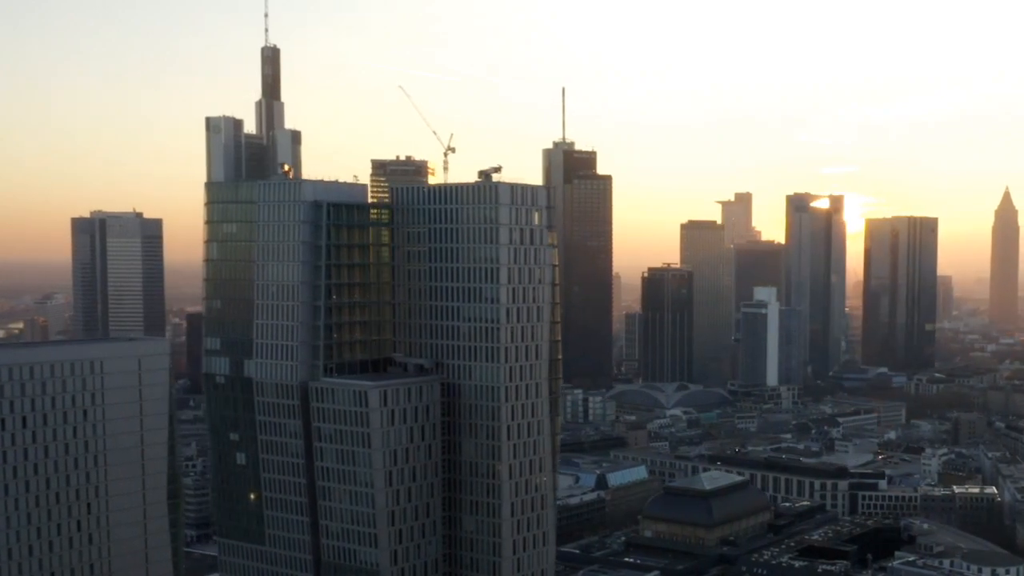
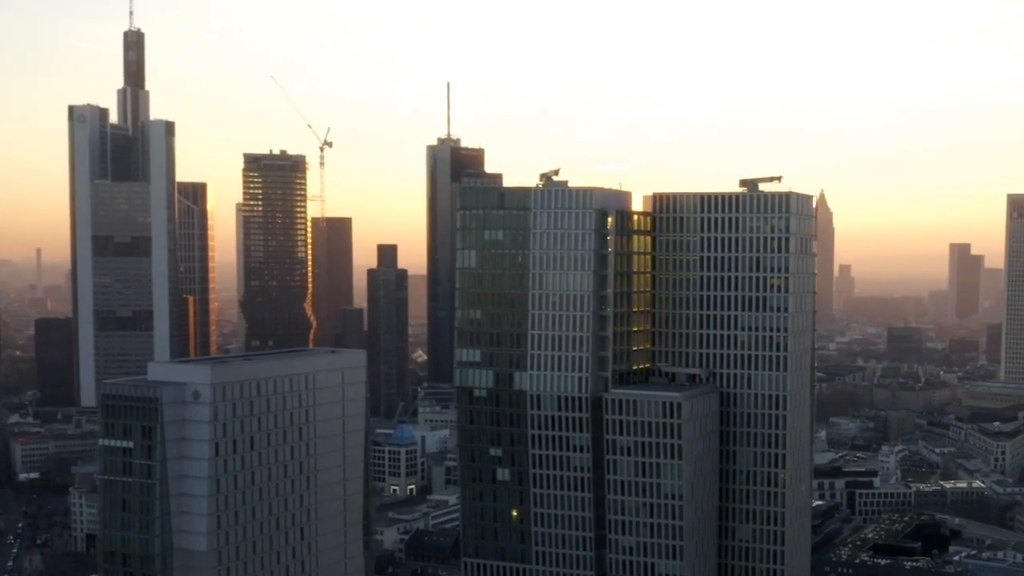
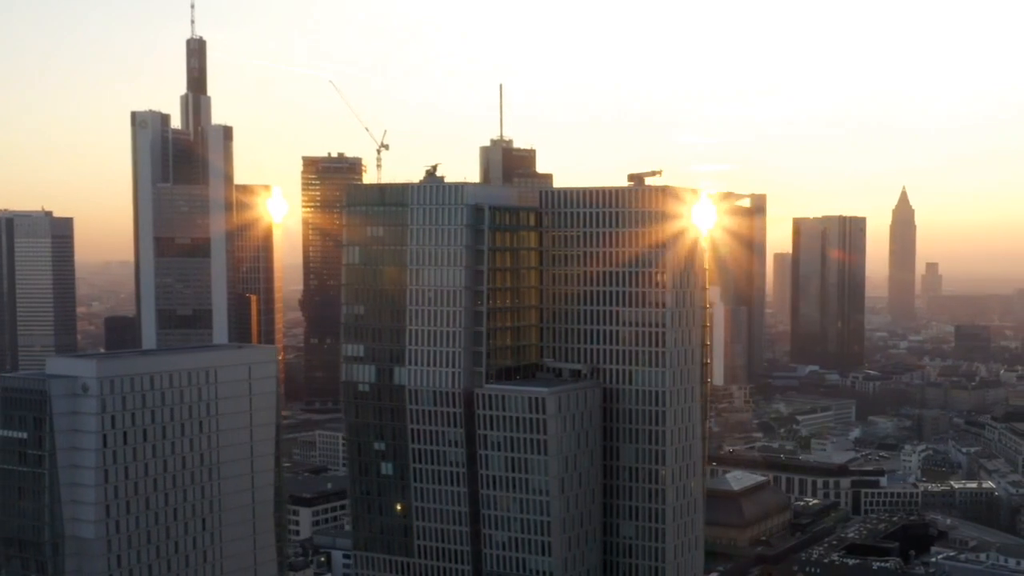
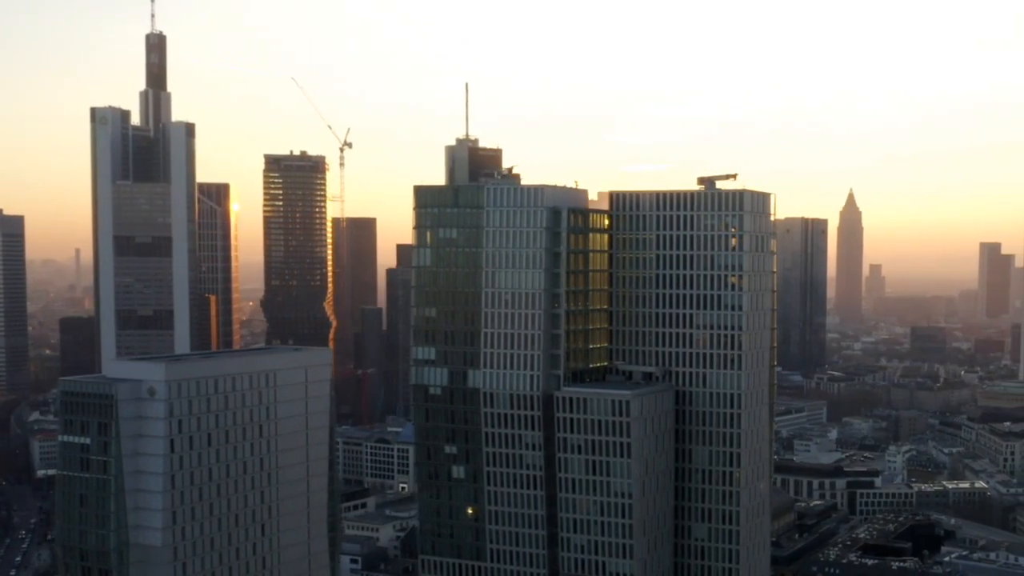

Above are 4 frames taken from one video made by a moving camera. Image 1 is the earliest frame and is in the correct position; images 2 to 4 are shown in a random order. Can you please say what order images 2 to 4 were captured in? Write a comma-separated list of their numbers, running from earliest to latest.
3, 4, 2
